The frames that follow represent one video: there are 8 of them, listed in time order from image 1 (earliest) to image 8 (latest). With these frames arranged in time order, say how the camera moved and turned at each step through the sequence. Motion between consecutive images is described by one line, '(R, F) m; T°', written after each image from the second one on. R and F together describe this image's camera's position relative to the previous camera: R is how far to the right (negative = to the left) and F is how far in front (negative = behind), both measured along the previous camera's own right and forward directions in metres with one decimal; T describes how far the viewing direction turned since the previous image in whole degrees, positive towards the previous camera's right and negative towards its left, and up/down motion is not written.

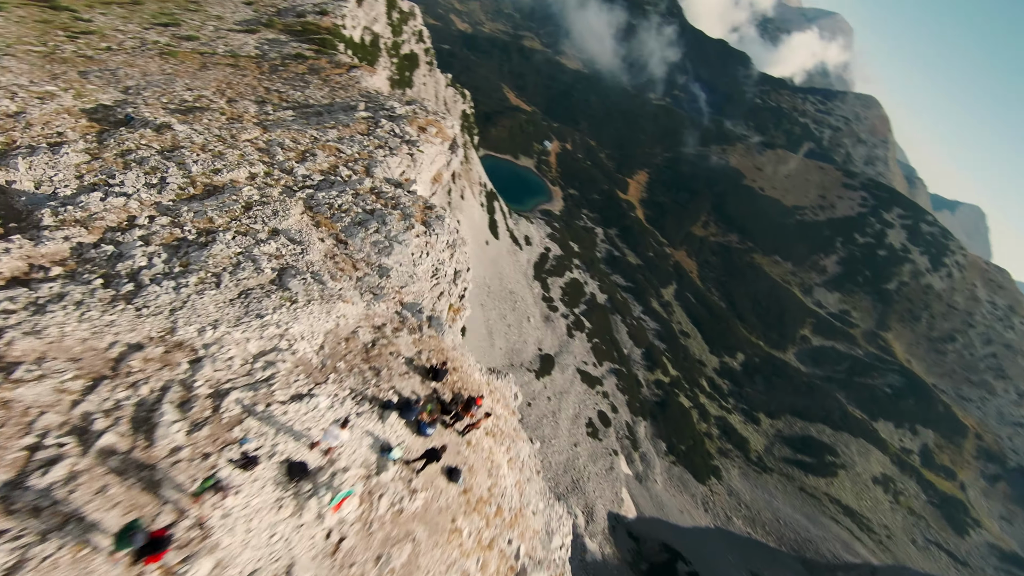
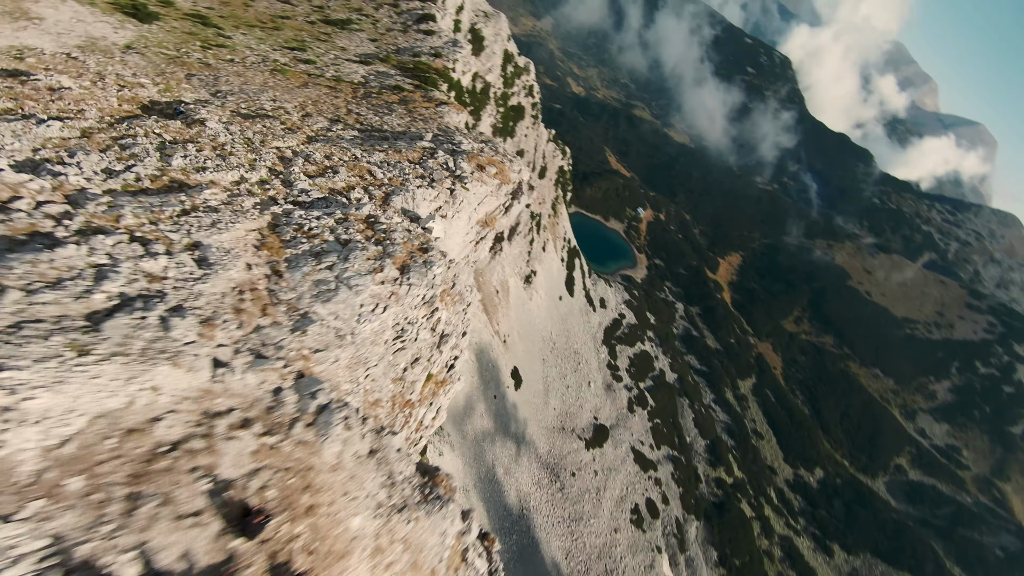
(+0.8, +1.8) m; -9°
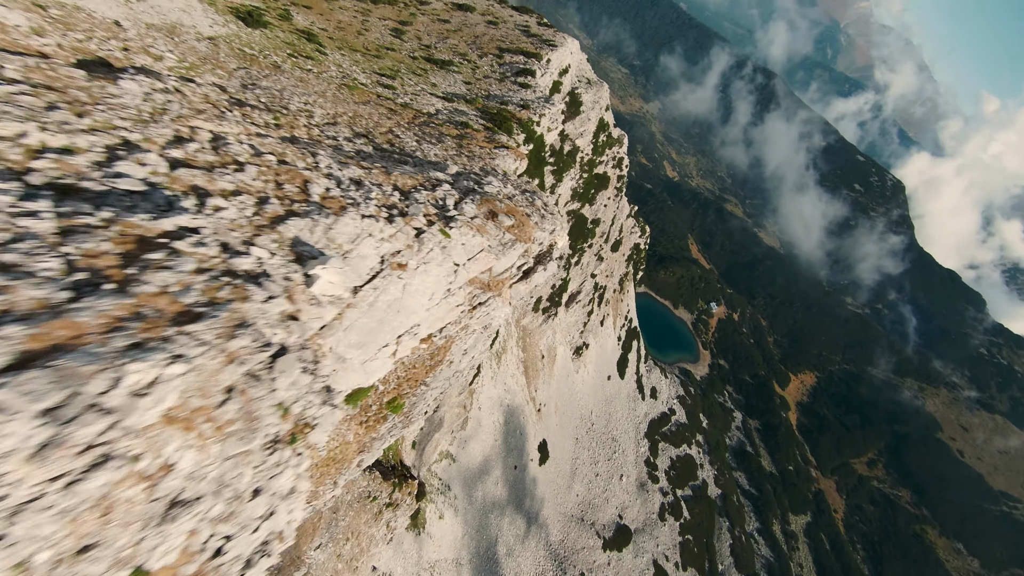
(+1.1, +3.2) m; -8°
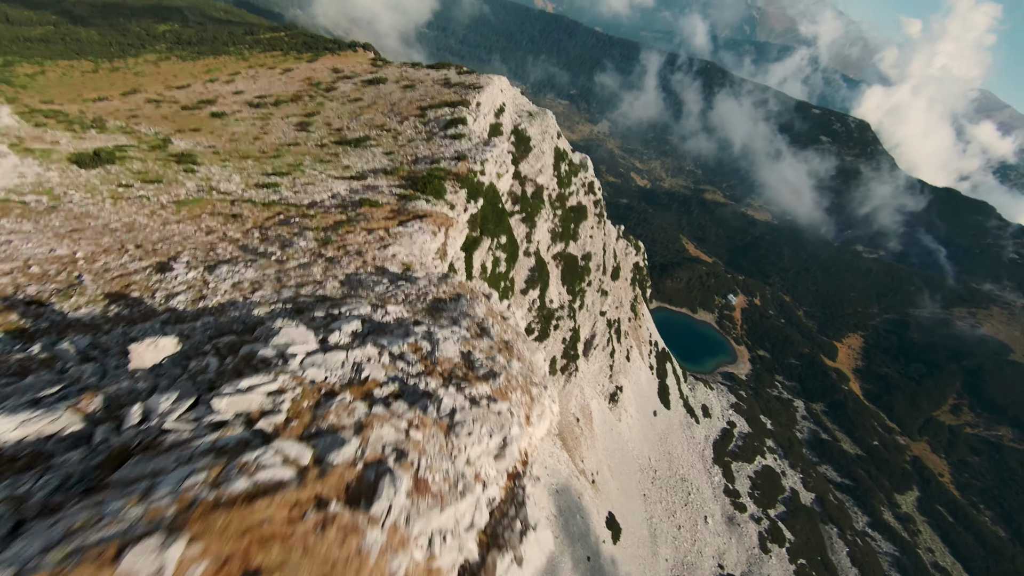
(+1.3, +8.1) m; 0°
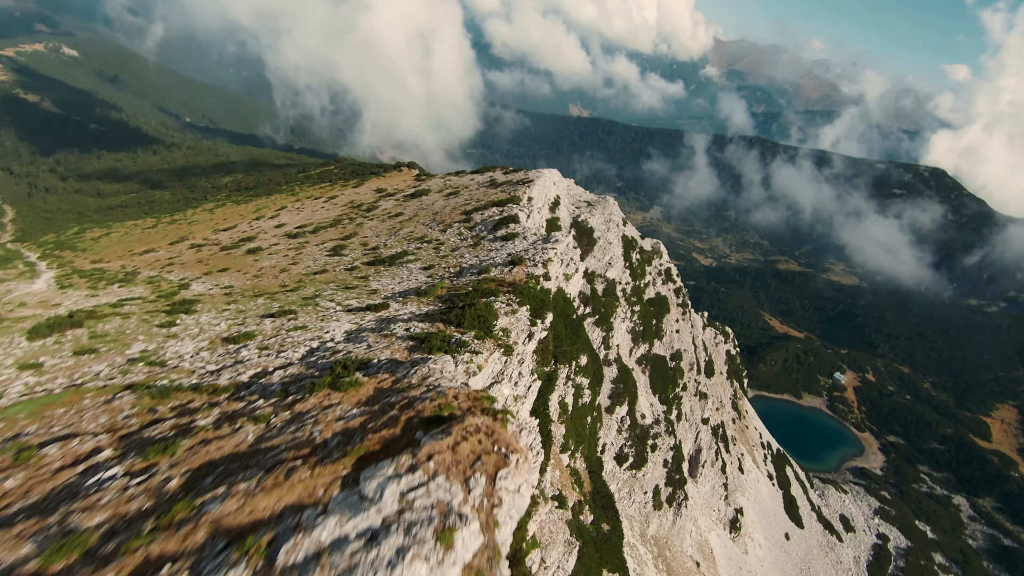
(-0.8, +8.1) m; -7°
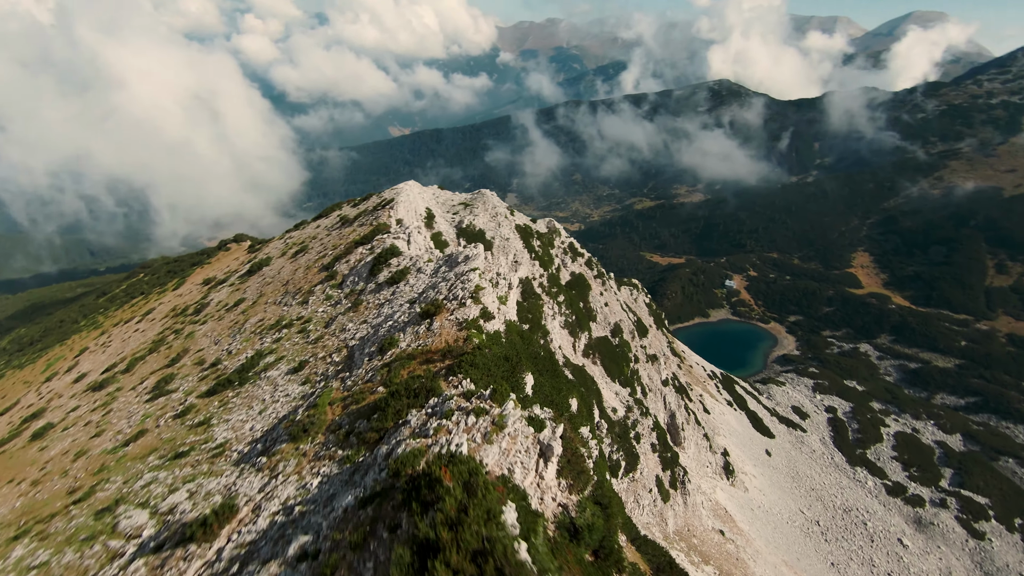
(-0.6, +8.4) m; +13°
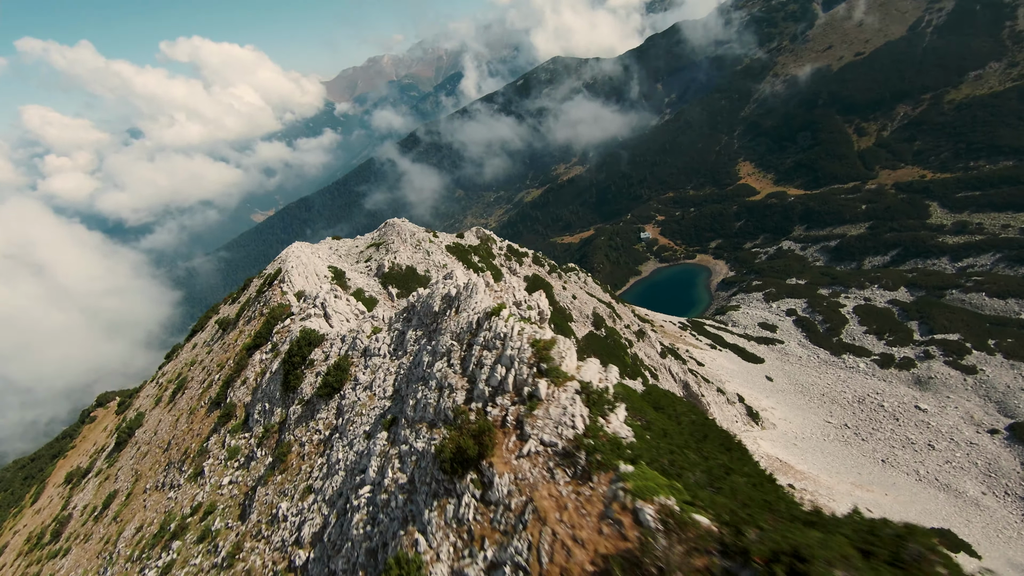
(-2.1, +8.6) m; +9°
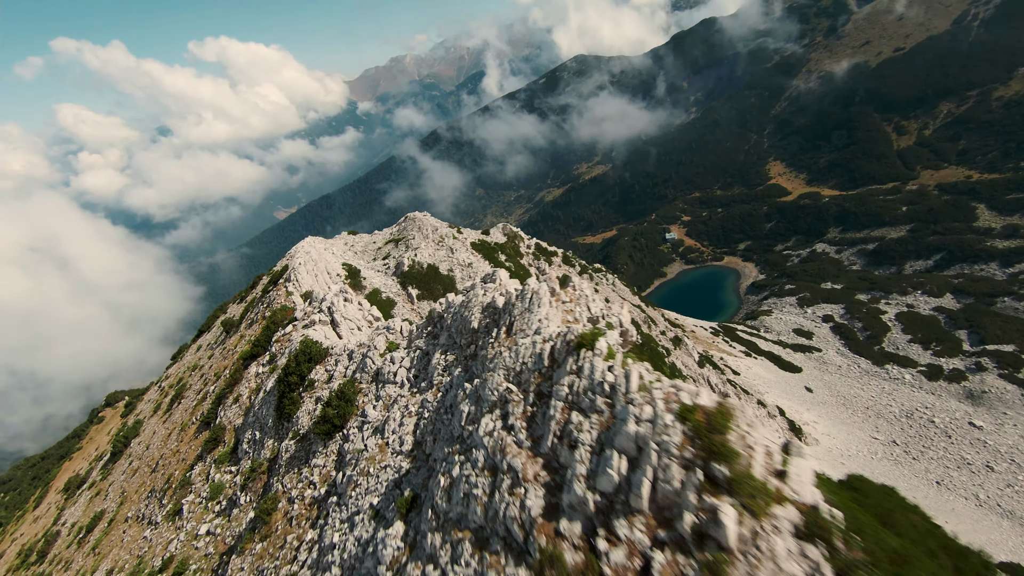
(-0.8, +3.0) m; -2°
